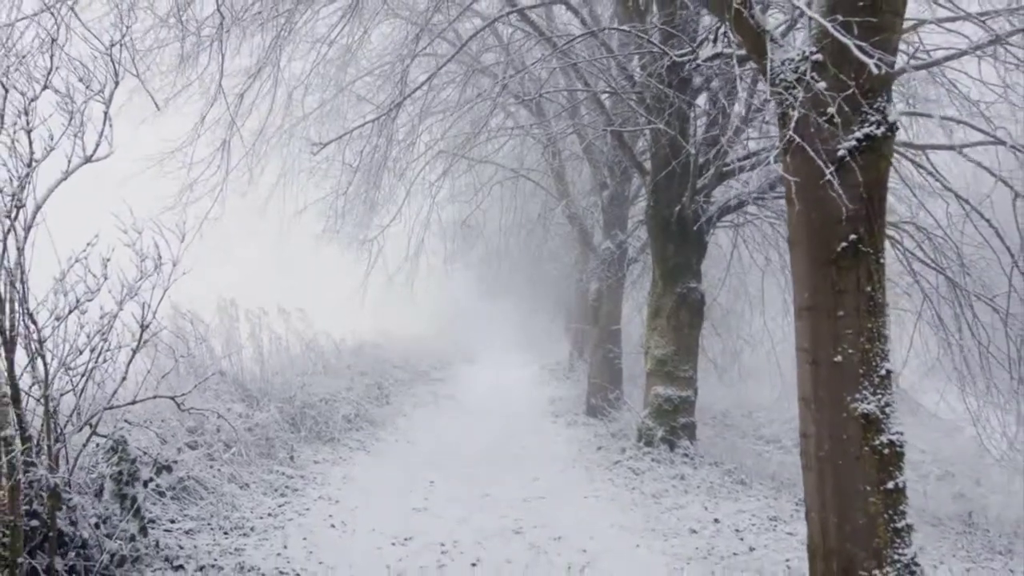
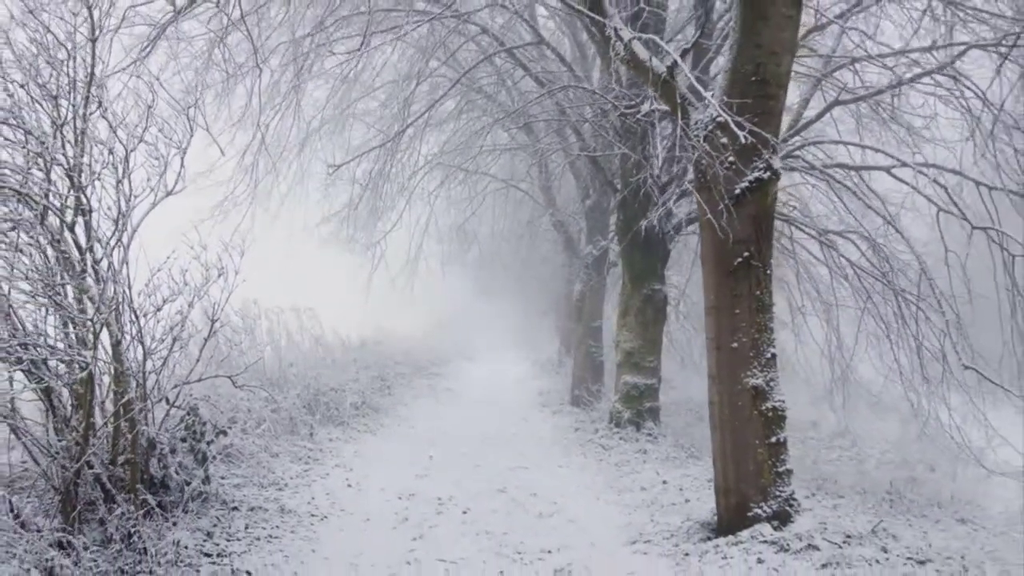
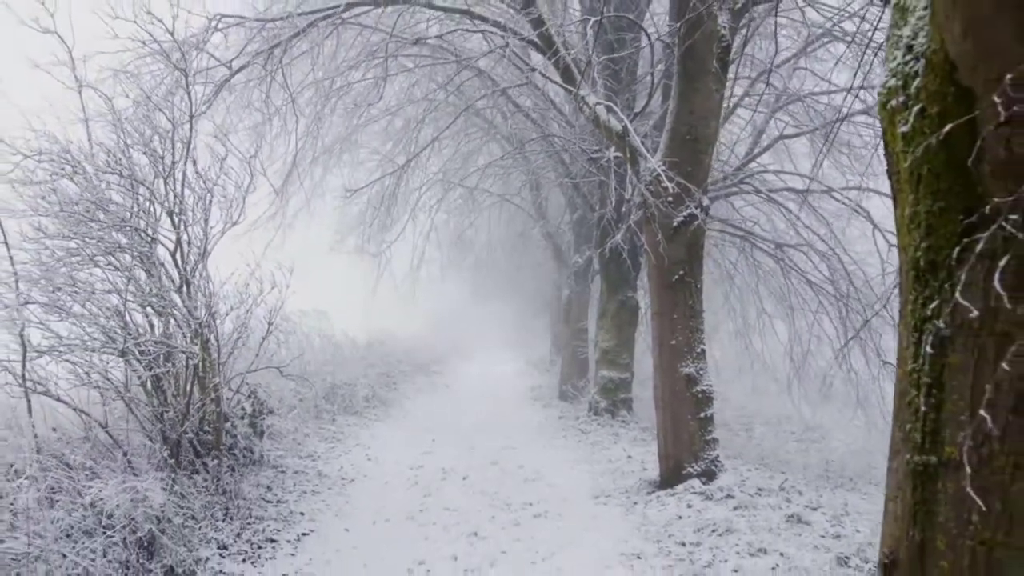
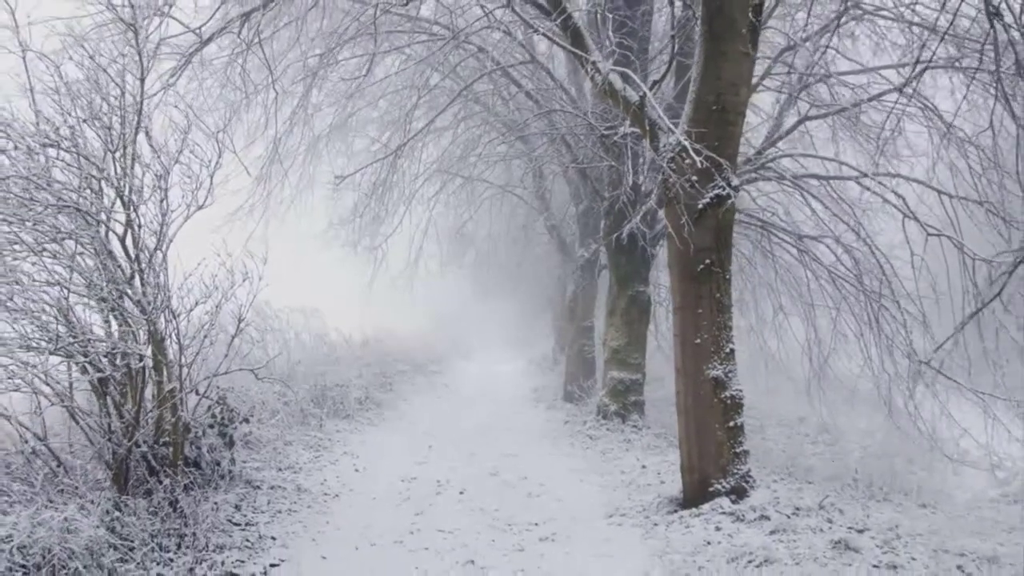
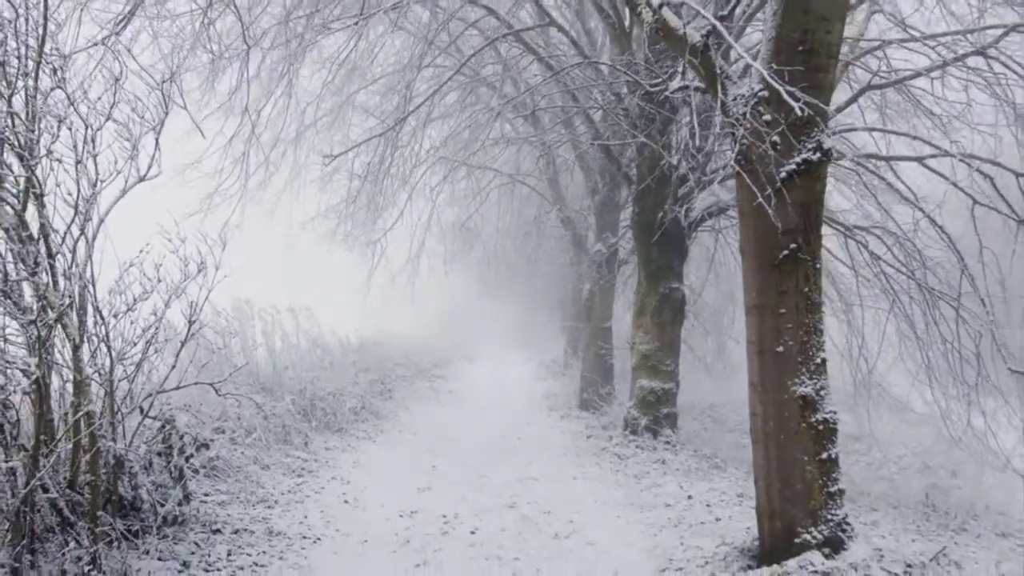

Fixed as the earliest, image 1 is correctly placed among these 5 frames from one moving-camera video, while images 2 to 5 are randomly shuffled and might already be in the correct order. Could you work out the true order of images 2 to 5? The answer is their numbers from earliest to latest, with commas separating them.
5, 2, 4, 3
